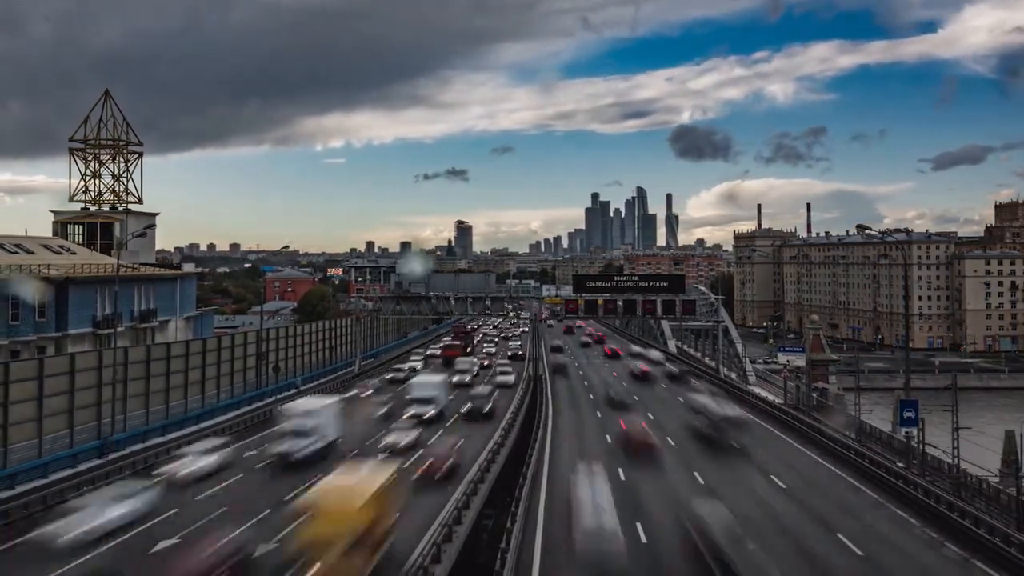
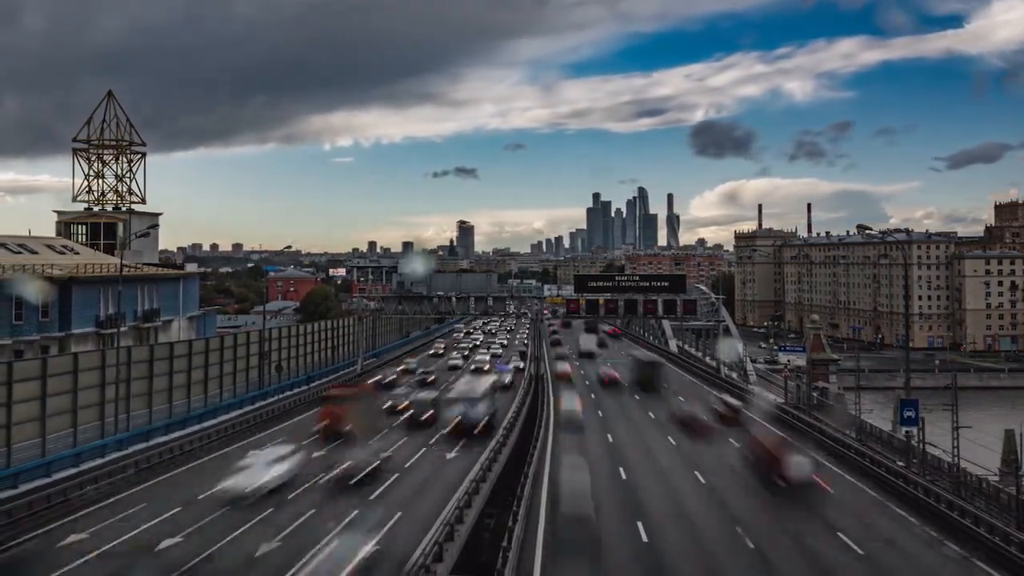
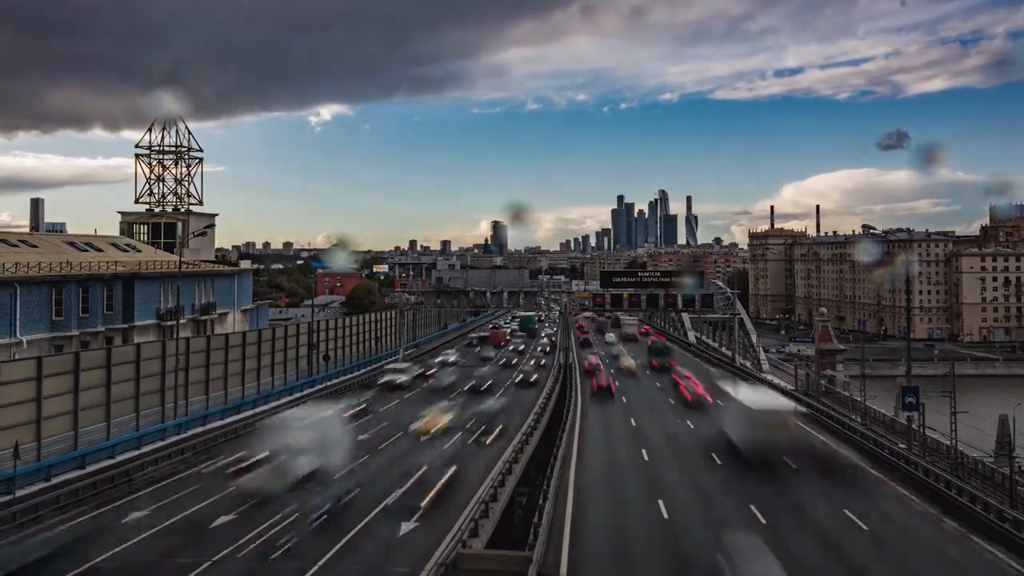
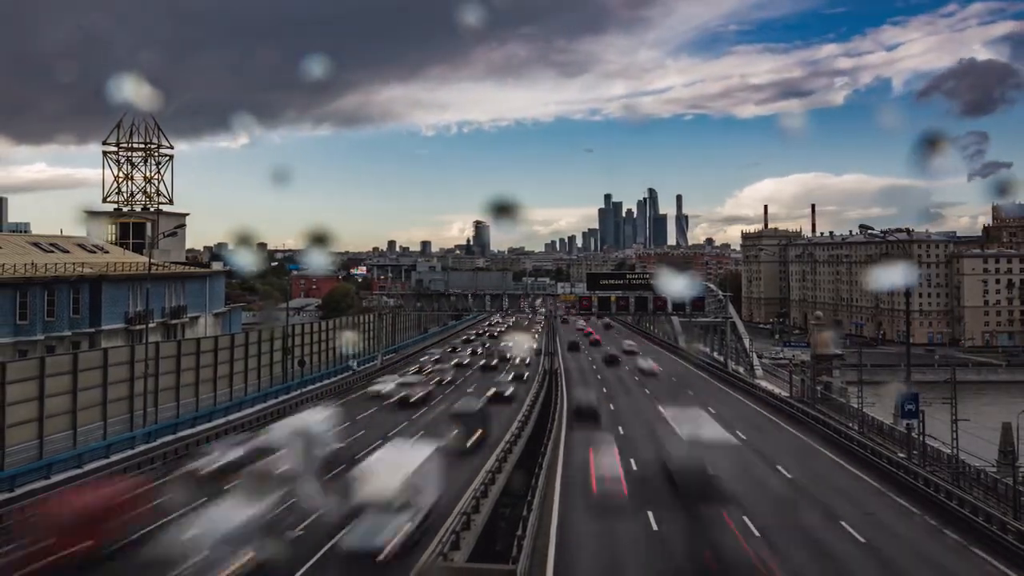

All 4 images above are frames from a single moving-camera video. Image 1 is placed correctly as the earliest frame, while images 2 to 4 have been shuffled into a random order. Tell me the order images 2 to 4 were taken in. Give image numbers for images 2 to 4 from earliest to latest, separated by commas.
2, 4, 3
